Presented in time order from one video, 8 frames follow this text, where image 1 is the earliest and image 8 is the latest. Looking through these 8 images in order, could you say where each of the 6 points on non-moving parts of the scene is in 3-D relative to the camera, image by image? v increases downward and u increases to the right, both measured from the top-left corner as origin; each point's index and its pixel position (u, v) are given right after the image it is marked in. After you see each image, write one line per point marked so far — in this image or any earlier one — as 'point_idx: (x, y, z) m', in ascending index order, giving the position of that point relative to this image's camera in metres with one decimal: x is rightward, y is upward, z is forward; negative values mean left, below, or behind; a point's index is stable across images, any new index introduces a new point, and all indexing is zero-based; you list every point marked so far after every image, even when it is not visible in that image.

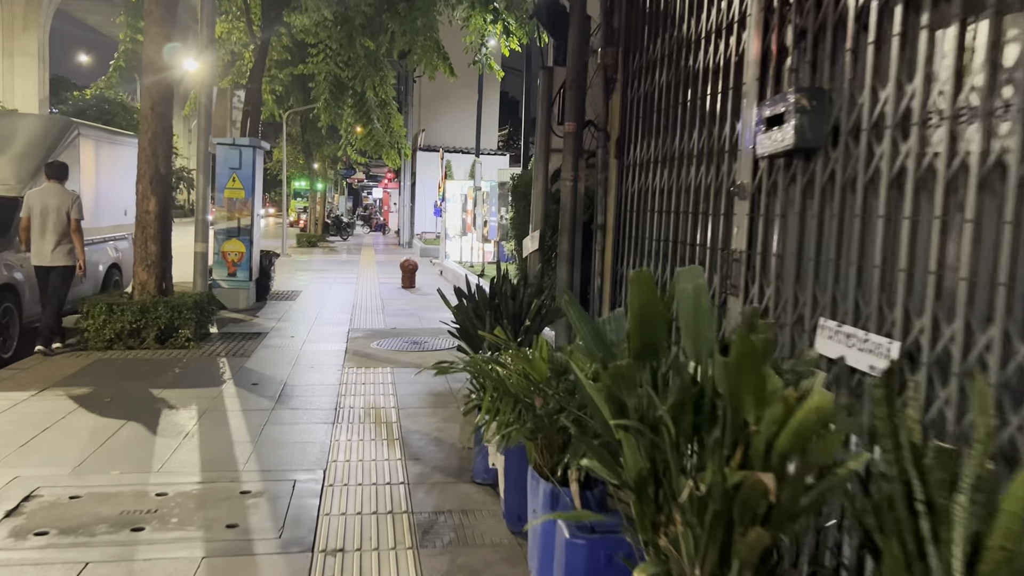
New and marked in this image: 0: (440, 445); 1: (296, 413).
0: (-0.4, -0.9, +5.7) m
1: (-1.5, -0.9, +6.6) m
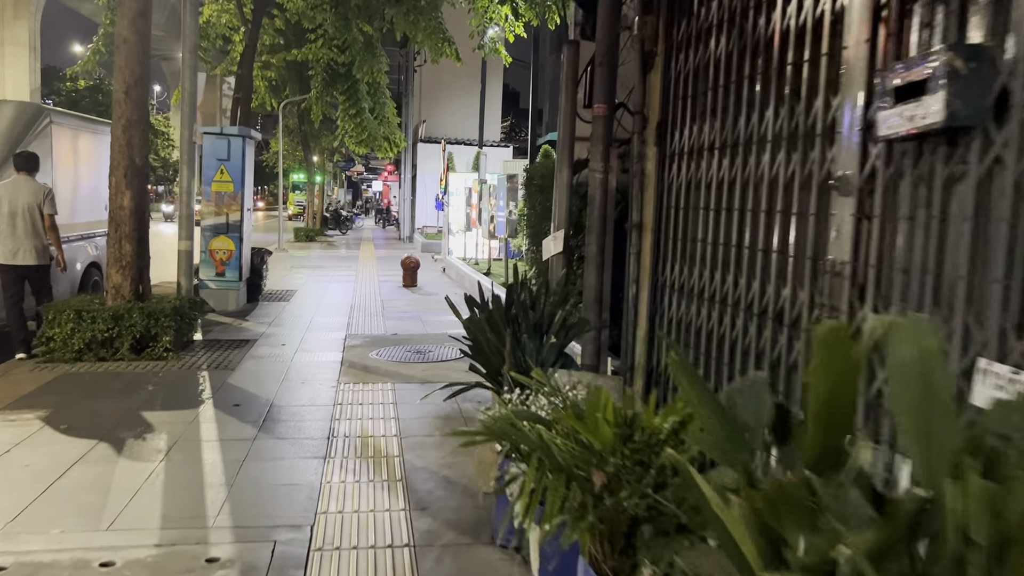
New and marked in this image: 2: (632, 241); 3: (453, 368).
0: (-0.3, -1.0, +4.8) m
1: (-1.4, -0.9, +5.7) m
2: (+0.7, +0.3, +5.8) m
3: (-0.5, -0.7, +8.2) m
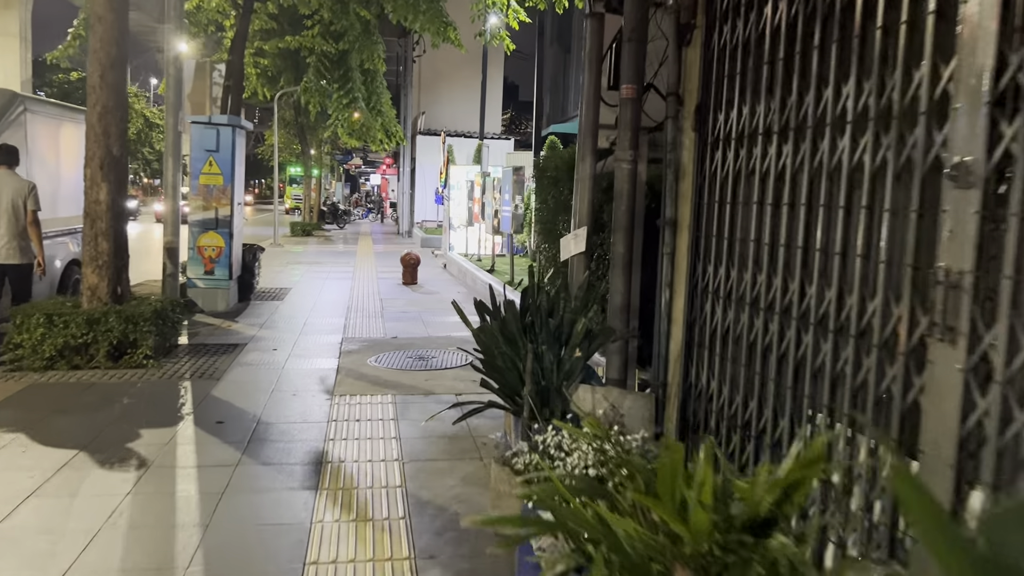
0: (-0.2, -1.0, +4.1) m
1: (-1.3, -0.9, +5.0) m
2: (+0.8, +0.3, +5.1) m
3: (-0.4, -0.7, +7.5) m
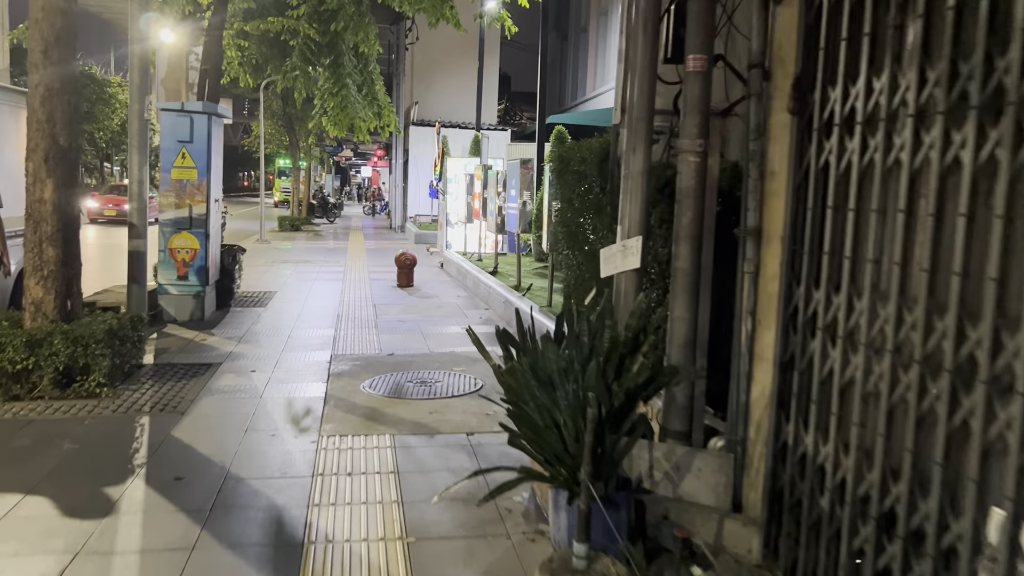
0: (0.0, -1.2, +3.0) m
1: (-1.1, -1.1, +3.8) m
2: (+1.0, +0.1, +4.0) m
3: (-0.3, -0.8, +6.3) m
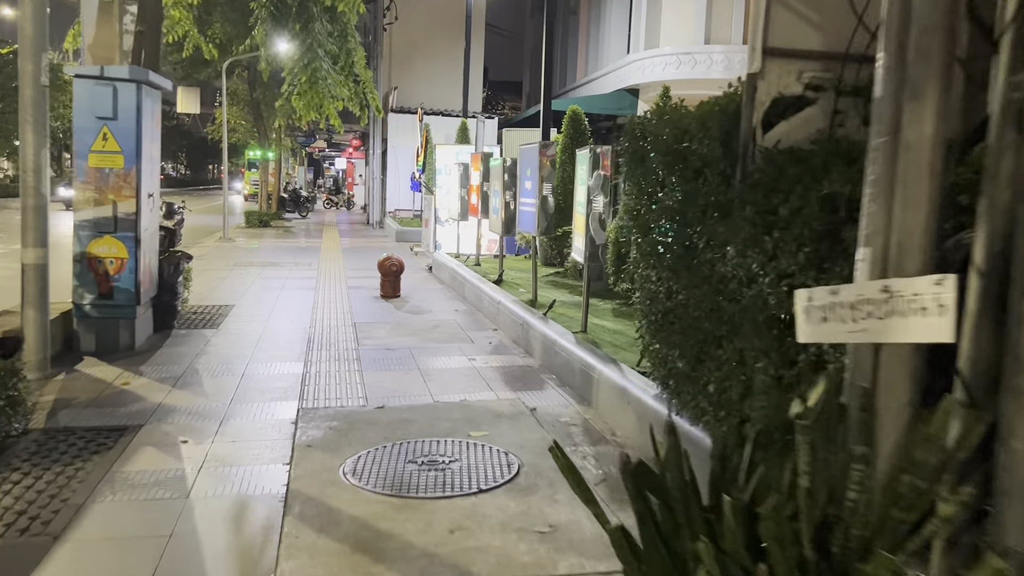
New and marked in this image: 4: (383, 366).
0: (+0.3, -1.4, +0.8) m
1: (-0.8, -1.3, +1.6) m
2: (+1.3, -0.1, +1.8) m
3: (0.0, -1.0, +4.1) m
4: (-1.0, -0.6, +7.4) m
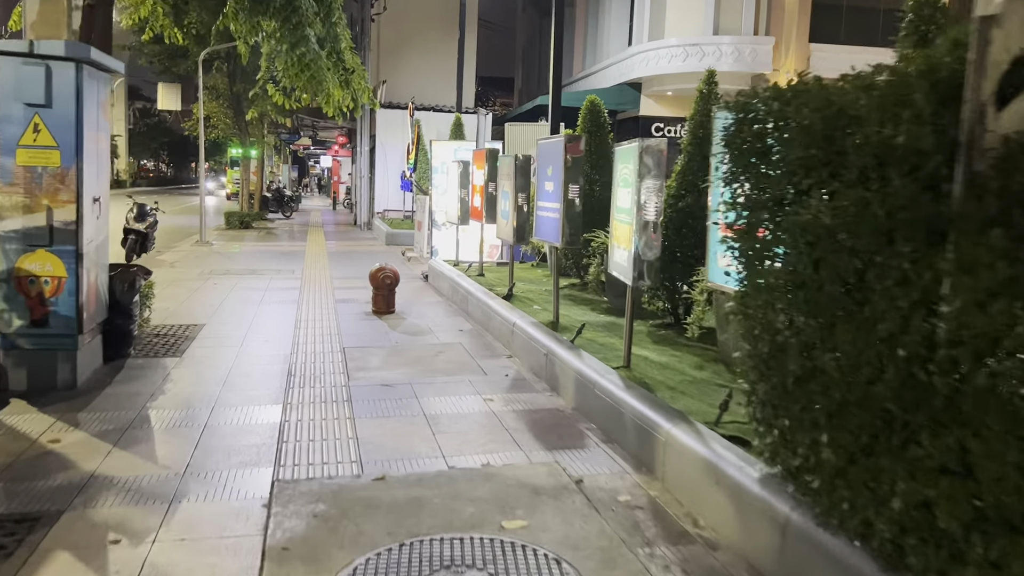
0: (+0.6, -1.5, -0.6) m
1: (-0.5, -1.4, +0.2) m
2: (+1.5, -0.2, +0.4) m
3: (+0.2, -1.1, +2.7) m
4: (-0.8, -0.8, +6.0) m
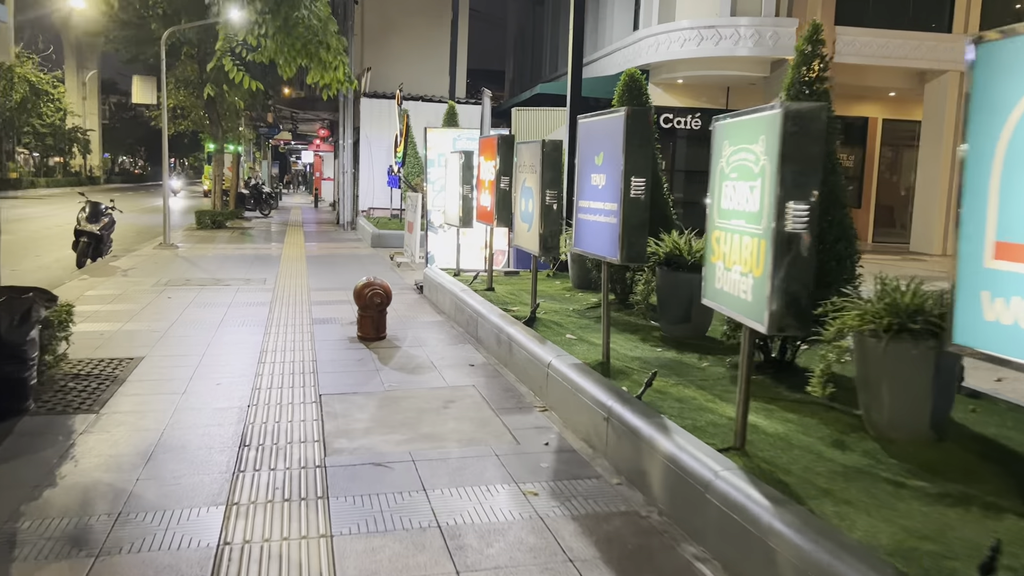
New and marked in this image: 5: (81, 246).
0: (+0.9, -1.8, -2.6) m
1: (-0.2, -1.7, -1.8) m
2: (+1.9, -0.4, -1.6) m
3: (+0.5, -1.3, +0.7) m
4: (-0.6, -0.9, +4.0) m
5: (-7.2, +0.7, +16.1) m
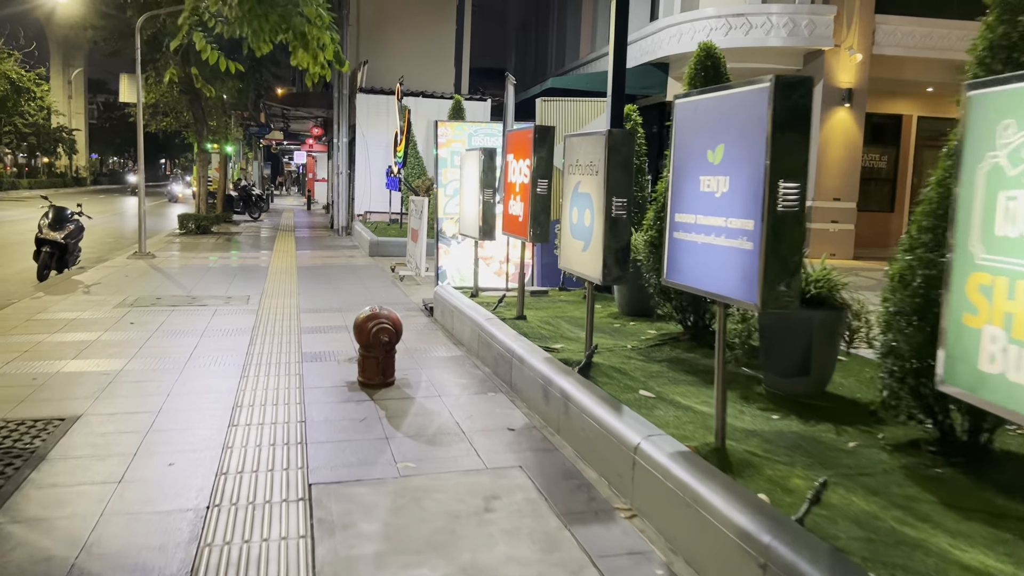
0: (+1.3, -2.0, -4.4) m
1: (+0.2, -1.9, -3.6) m
2: (+2.2, -0.6, -3.3) m
3: (+0.8, -1.5, -1.0) m
4: (-0.3, -1.2, +2.3) m
5: (-6.9, +0.5, +14.3) m
